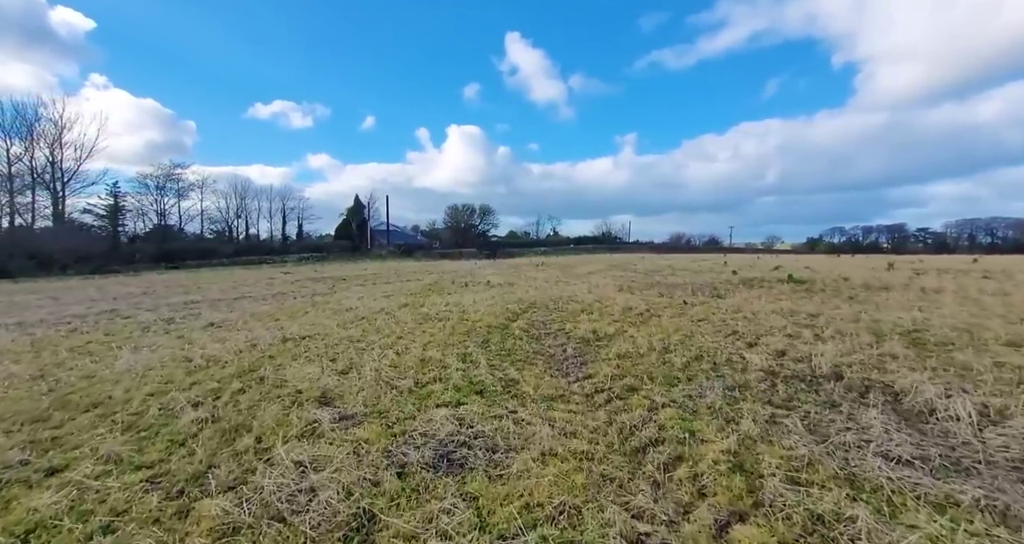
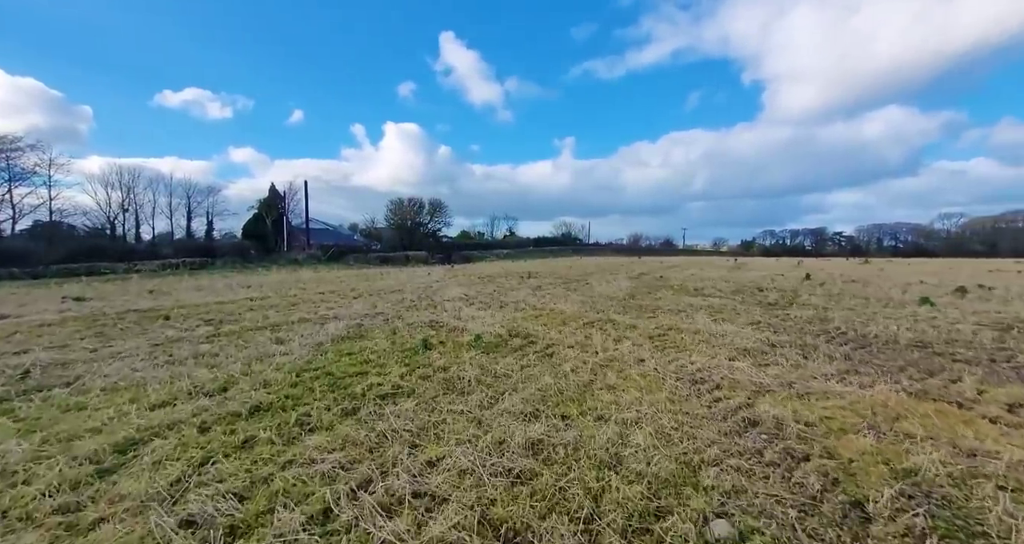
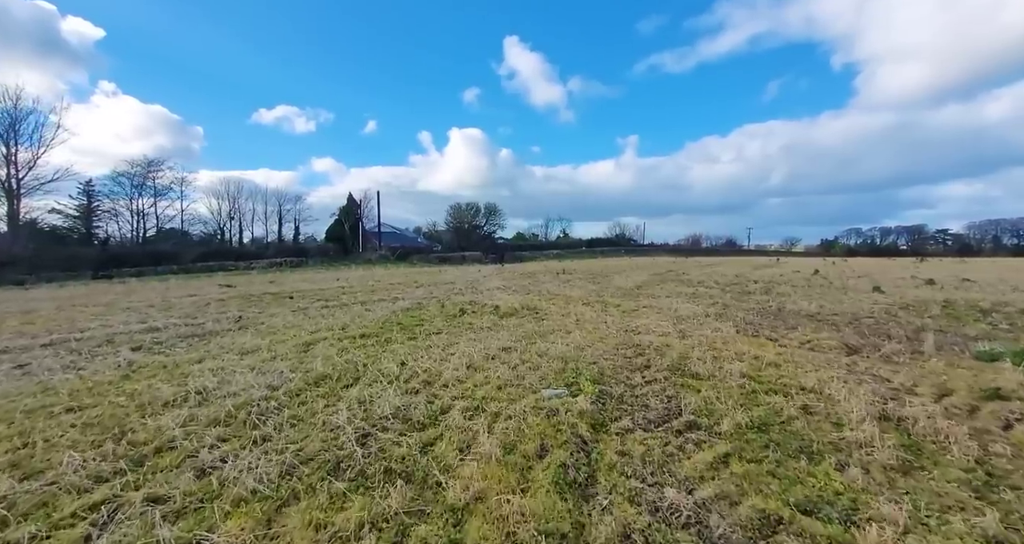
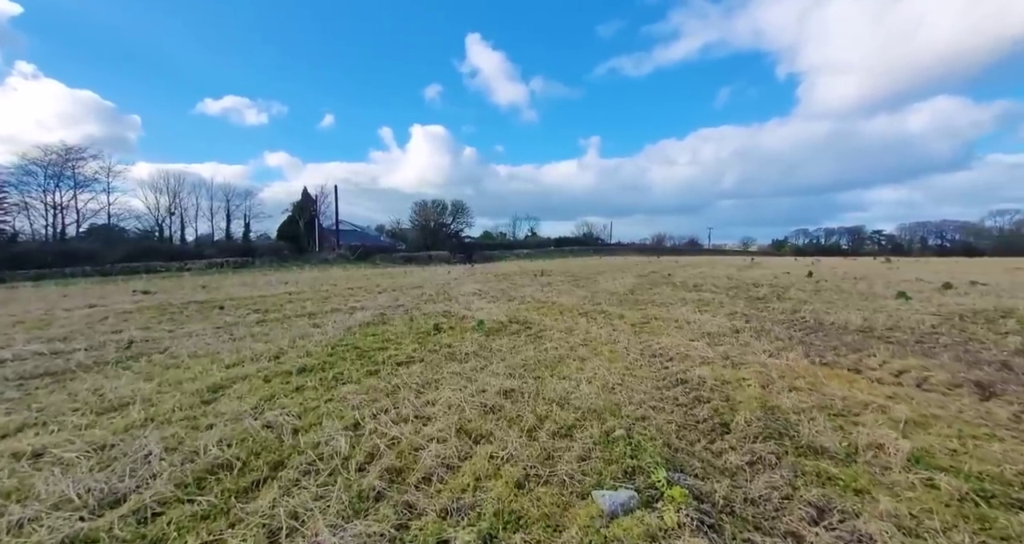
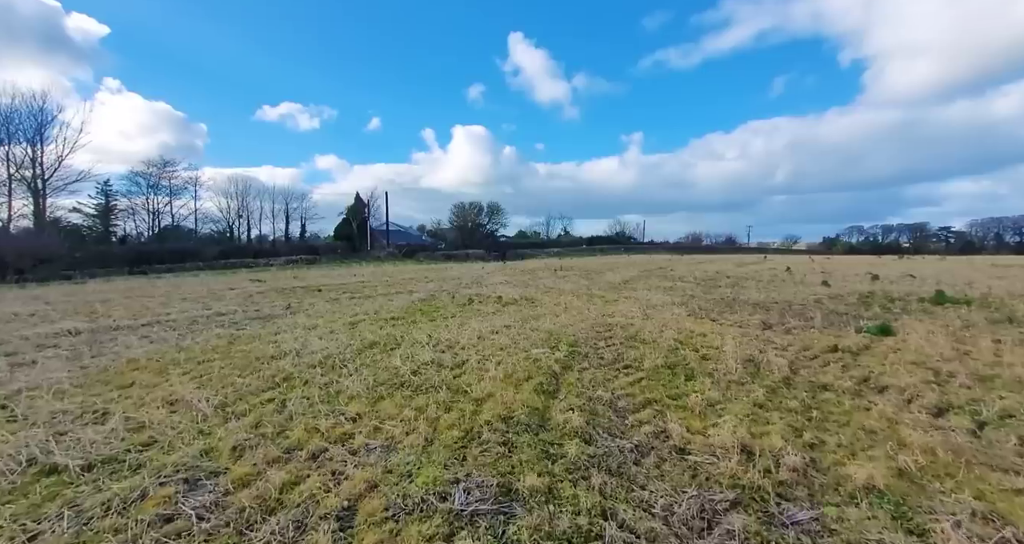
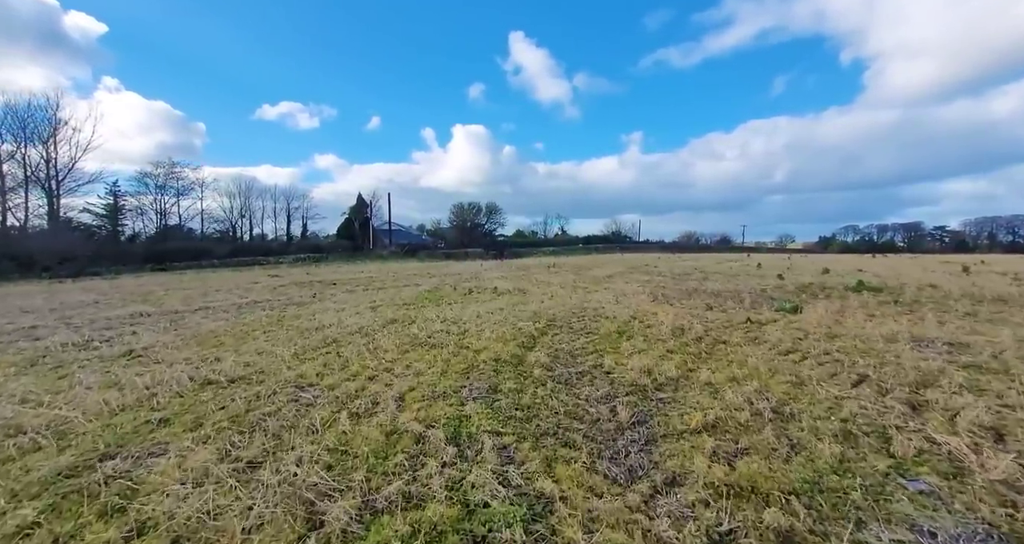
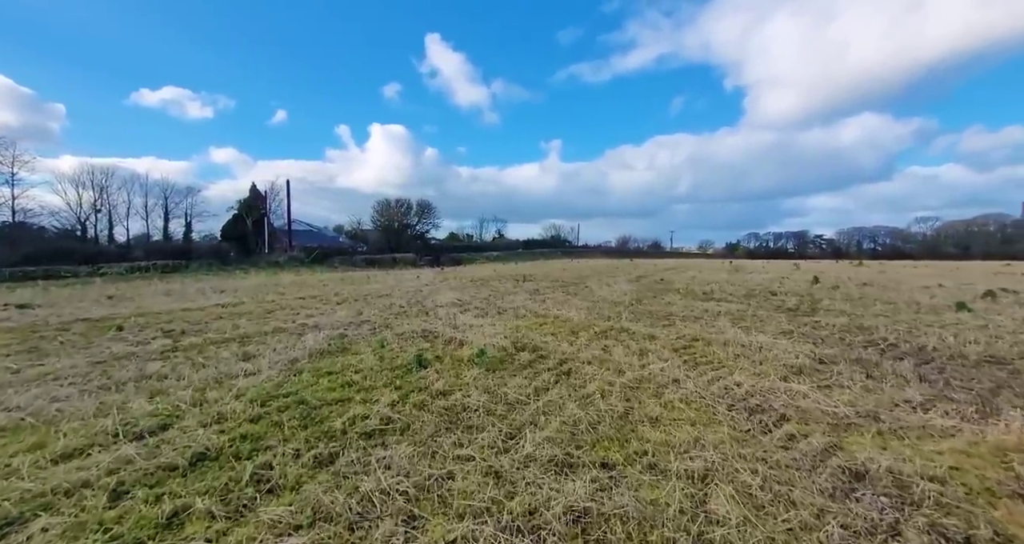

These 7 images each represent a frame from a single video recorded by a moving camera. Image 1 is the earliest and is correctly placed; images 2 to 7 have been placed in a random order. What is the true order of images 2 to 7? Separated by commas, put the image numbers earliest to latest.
6, 5, 3, 4, 2, 7
